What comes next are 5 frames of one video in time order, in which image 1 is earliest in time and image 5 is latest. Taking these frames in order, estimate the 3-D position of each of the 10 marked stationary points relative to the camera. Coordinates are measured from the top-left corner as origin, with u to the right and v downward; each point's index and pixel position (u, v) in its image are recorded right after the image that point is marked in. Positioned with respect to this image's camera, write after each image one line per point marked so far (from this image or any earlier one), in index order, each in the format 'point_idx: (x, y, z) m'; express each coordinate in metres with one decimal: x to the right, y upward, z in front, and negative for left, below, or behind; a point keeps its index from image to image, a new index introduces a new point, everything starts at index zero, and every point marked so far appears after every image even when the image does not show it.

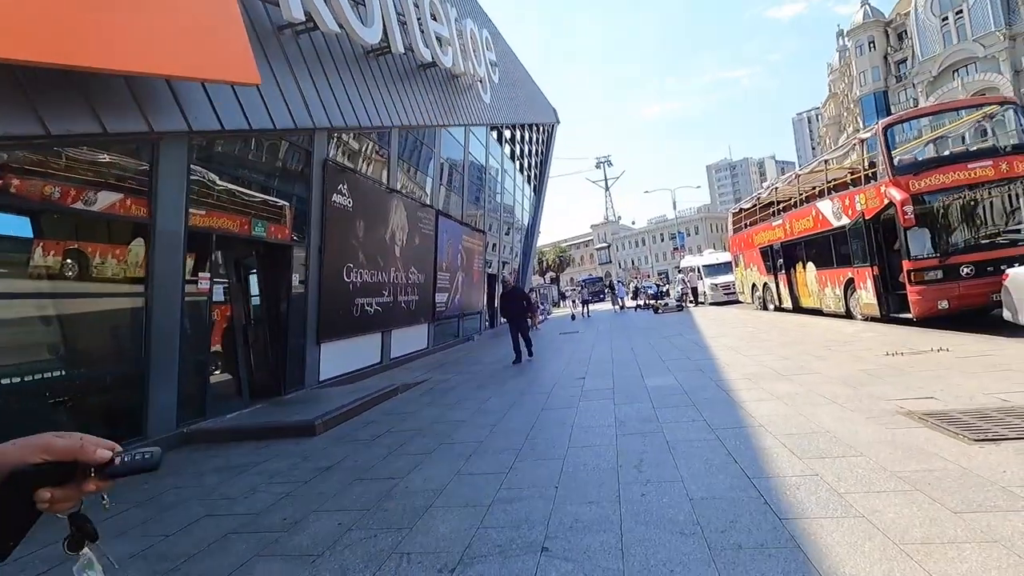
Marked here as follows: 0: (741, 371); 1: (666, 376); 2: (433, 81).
0: (+3.3, -1.2, +7.7) m
1: (+2.3, -1.3, +7.9) m
2: (-2.2, +6.2, +16.2) m
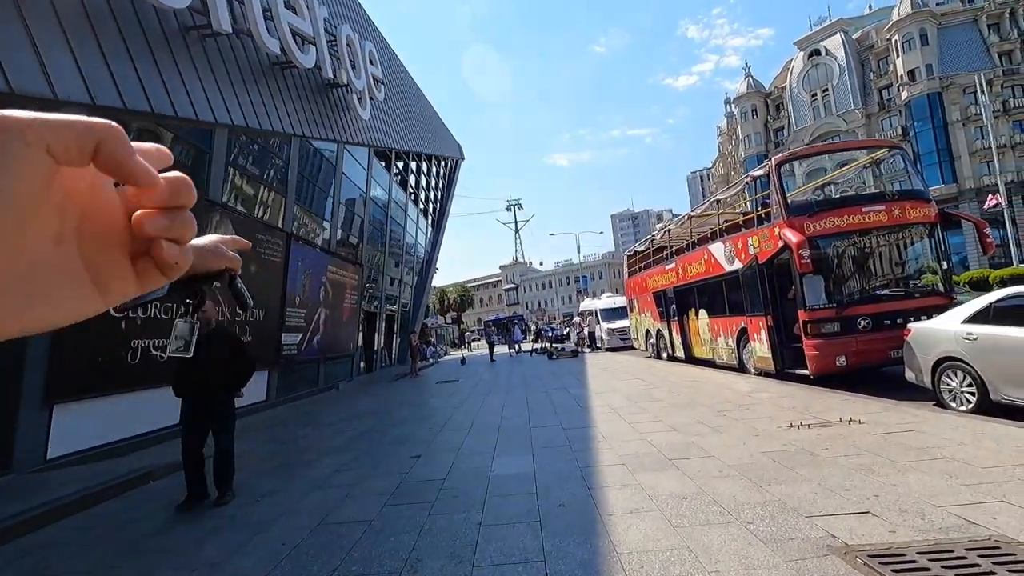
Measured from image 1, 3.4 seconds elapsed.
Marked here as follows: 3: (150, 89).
0: (+1.1, -1.8, +5.9) m
1: (+0.1, -1.9, +5.9) m
2: (-5.5, +5.2, +13.8) m
3: (-5.6, +3.1, +8.3) m
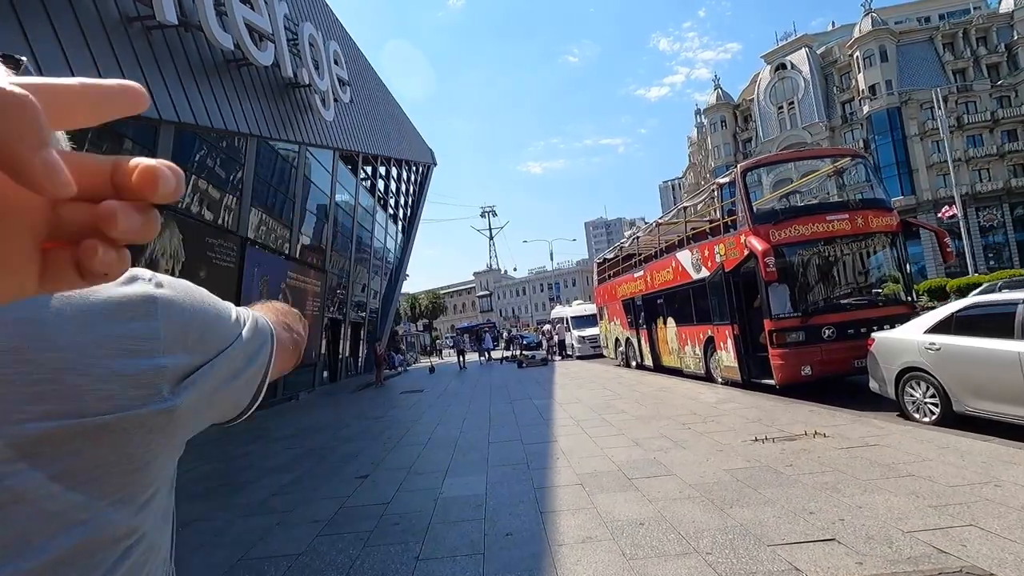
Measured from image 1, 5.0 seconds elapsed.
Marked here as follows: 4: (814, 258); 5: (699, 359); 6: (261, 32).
0: (+0.7, -1.9, +5.5) m
1: (-0.4, -2.0, +5.5) m
2: (-6.3, +5.1, +13.3) m
3: (-6.2, +3.0, +7.7) m
4: (+5.1, +0.5, +9.1) m
5: (+4.3, -1.7, +12.4) m
6: (-5.7, +5.9, +12.2) m
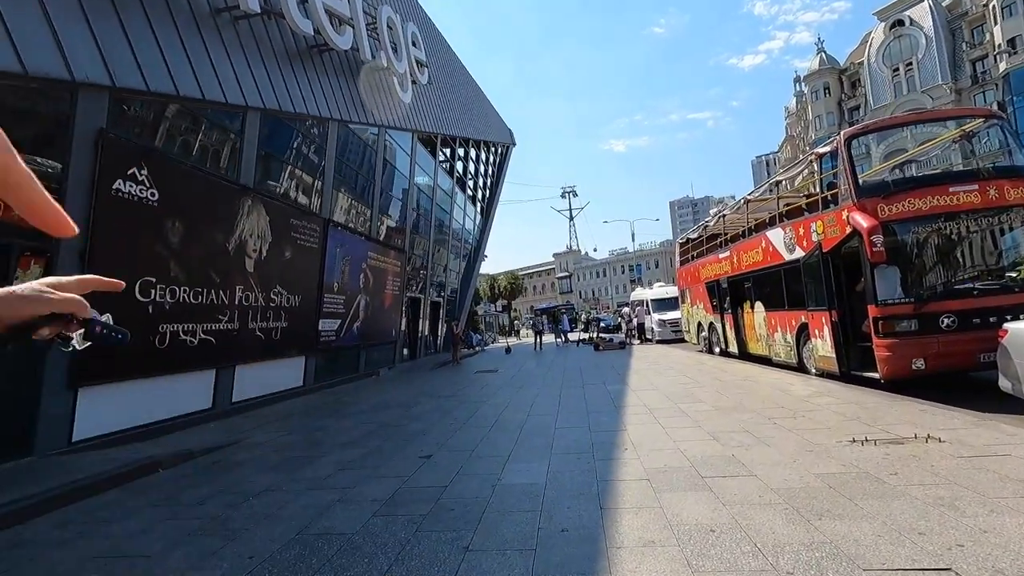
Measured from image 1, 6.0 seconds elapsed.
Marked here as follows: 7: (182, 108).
0: (+1.3, -1.7, +5.2) m
1: (+0.2, -1.8, +5.3) m
2: (-4.4, +5.6, +13.6) m
3: (-5.1, +3.3, +8.2) m
4: (+6.2, +0.8, +7.9) m
5: (+5.9, -1.3, +11.4) m
6: (-4.0, +6.3, +12.5) m
7: (-5.2, +2.8, +8.5) m
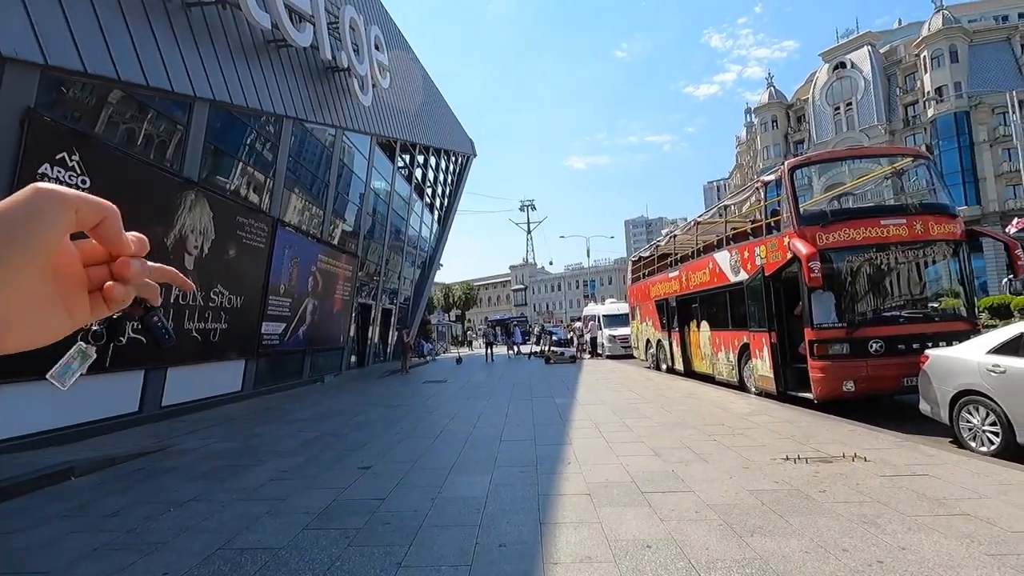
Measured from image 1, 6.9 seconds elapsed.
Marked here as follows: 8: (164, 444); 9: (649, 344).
0: (+0.7, -1.8, +5.2) m
1: (-0.3, -1.9, +5.2) m
2: (-5.4, +5.5, +13.3) m
3: (-5.7, +3.4, +7.8) m
4: (+5.5, +0.4, +8.4) m
5: (+4.8, -1.7, +11.7) m
6: (-4.8, +6.3, +12.2) m
7: (-5.8, +2.9, +8.0) m
8: (-4.7, -2.1, +7.3) m
9: (+4.8, -2.0, +18.7) m
